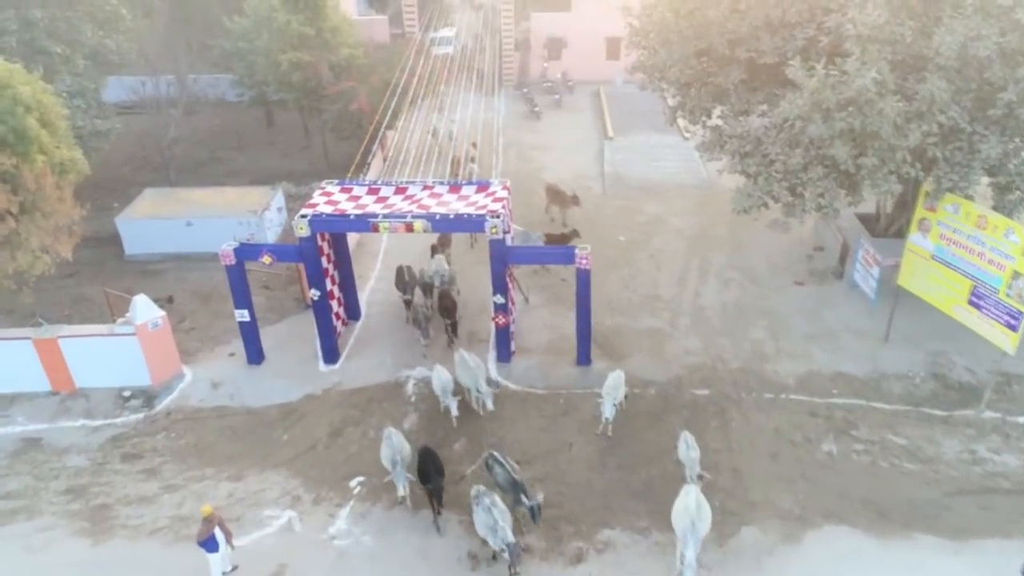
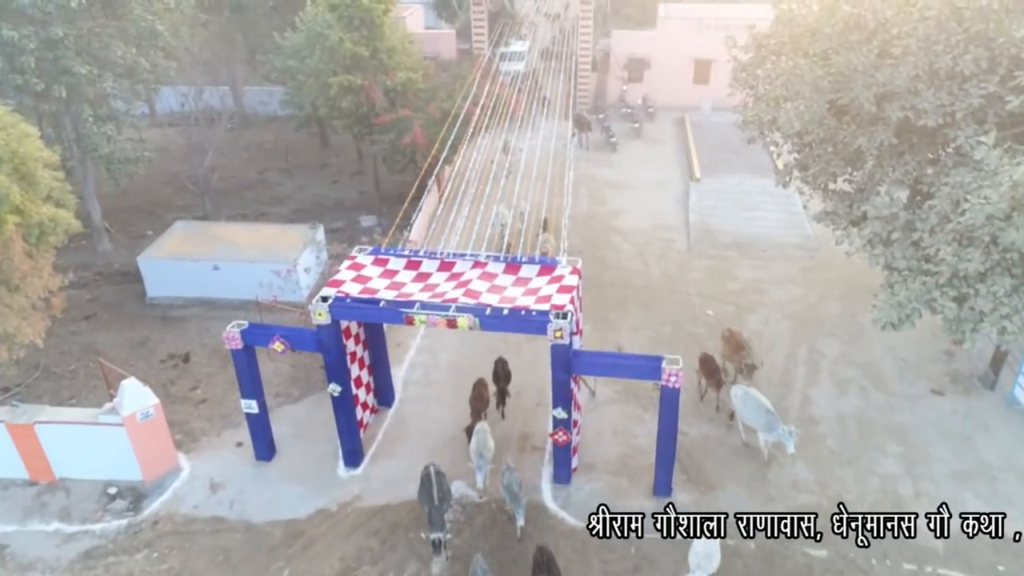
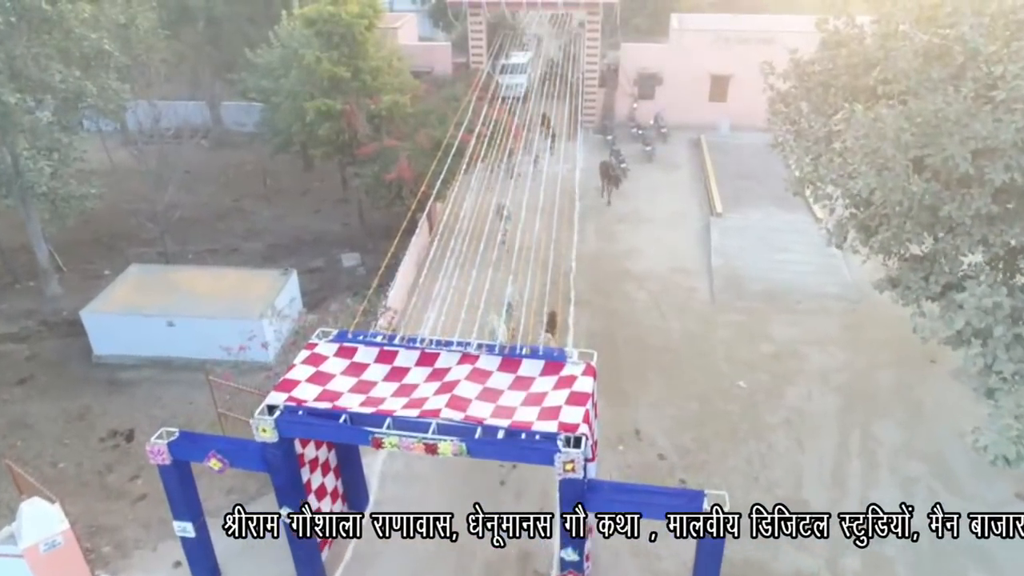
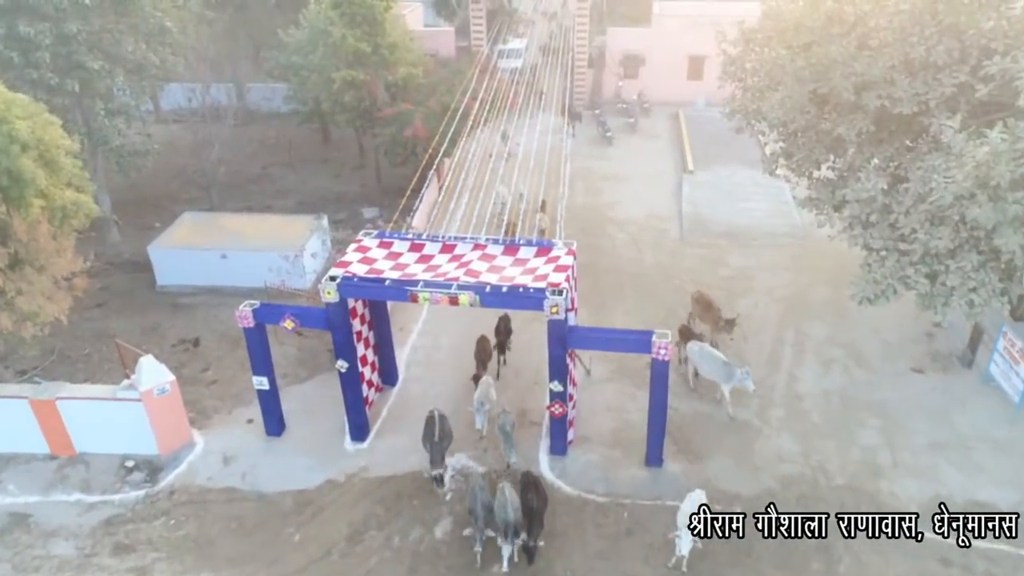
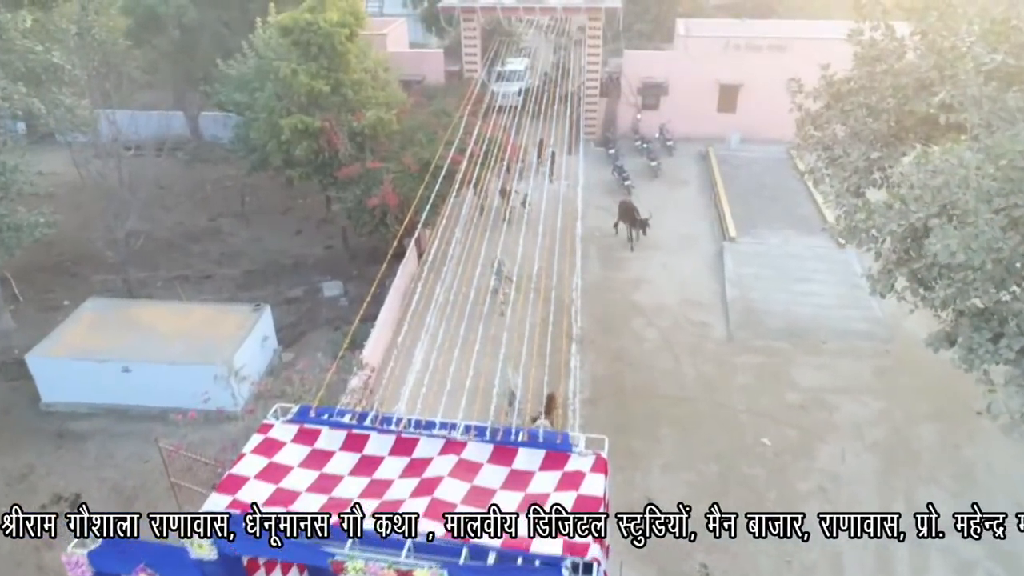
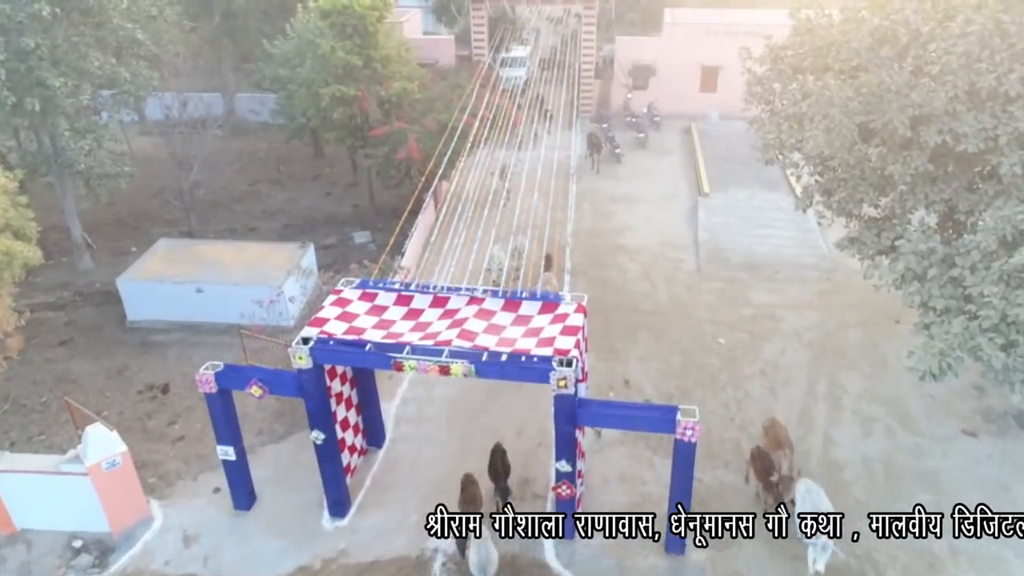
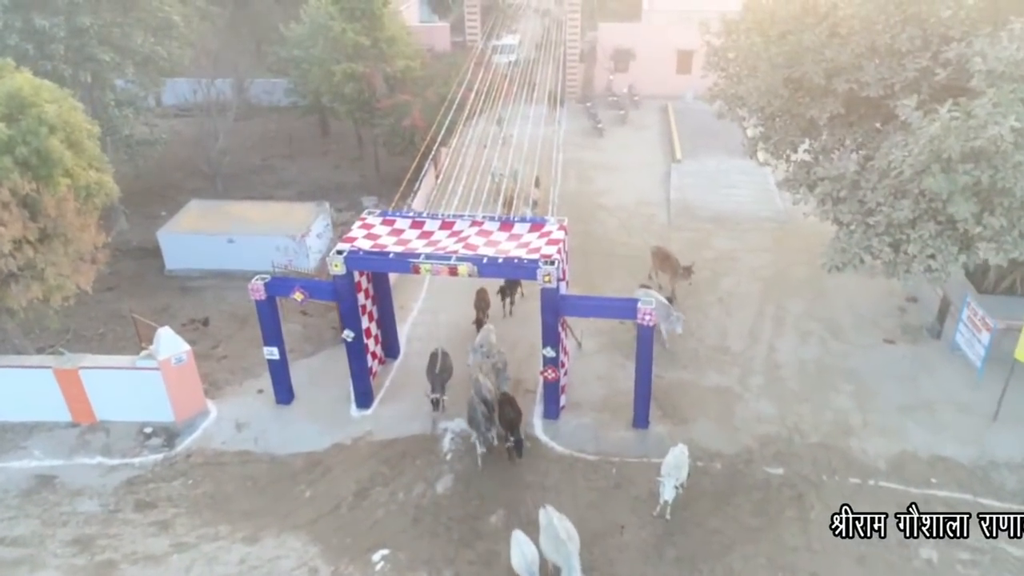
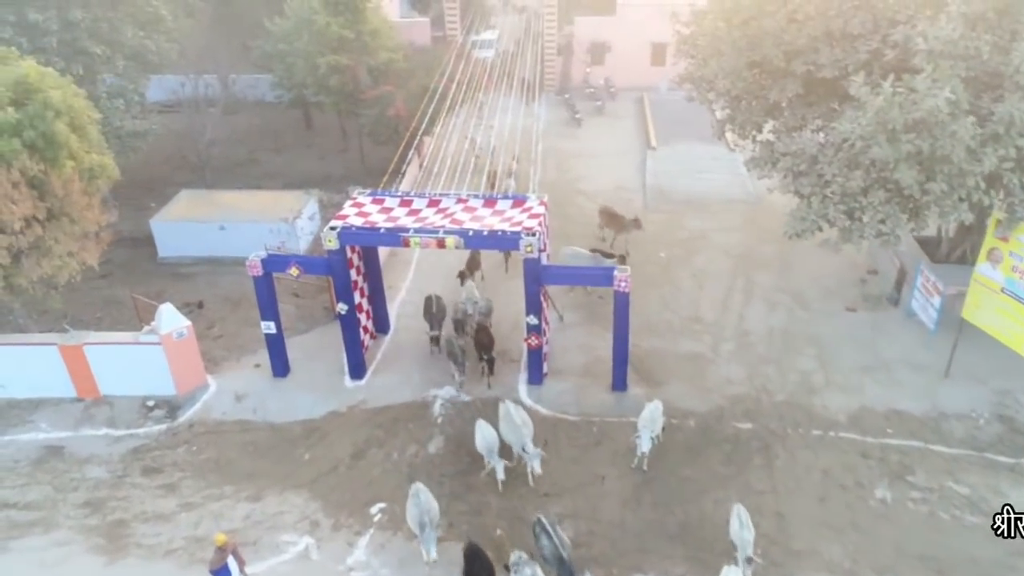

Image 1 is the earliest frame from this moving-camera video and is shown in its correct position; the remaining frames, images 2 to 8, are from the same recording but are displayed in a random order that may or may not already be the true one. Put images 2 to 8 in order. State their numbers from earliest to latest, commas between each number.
8, 7, 4, 2, 6, 3, 5
